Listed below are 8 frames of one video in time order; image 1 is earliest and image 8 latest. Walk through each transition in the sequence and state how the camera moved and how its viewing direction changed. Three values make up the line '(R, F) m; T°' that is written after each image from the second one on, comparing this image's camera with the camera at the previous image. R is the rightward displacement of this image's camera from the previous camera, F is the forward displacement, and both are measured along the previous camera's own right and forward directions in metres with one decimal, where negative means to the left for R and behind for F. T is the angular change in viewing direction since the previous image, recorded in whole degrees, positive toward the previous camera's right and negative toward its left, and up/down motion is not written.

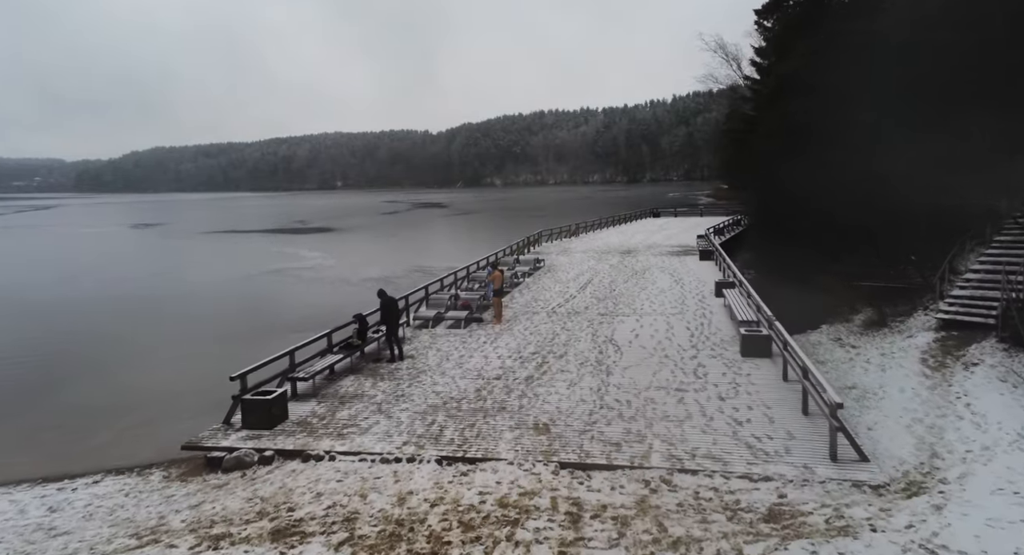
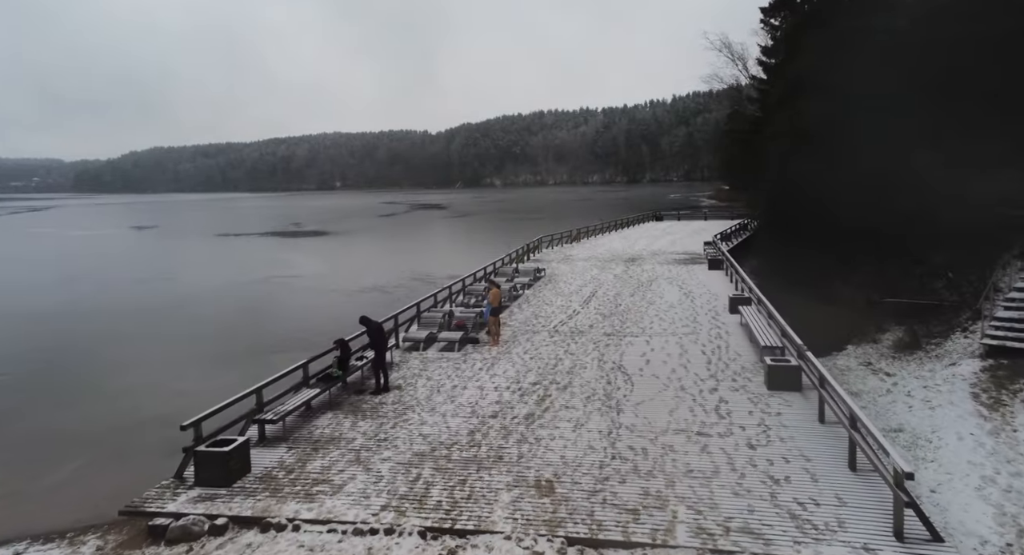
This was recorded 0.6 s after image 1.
(0.0, +1.0) m; 0°
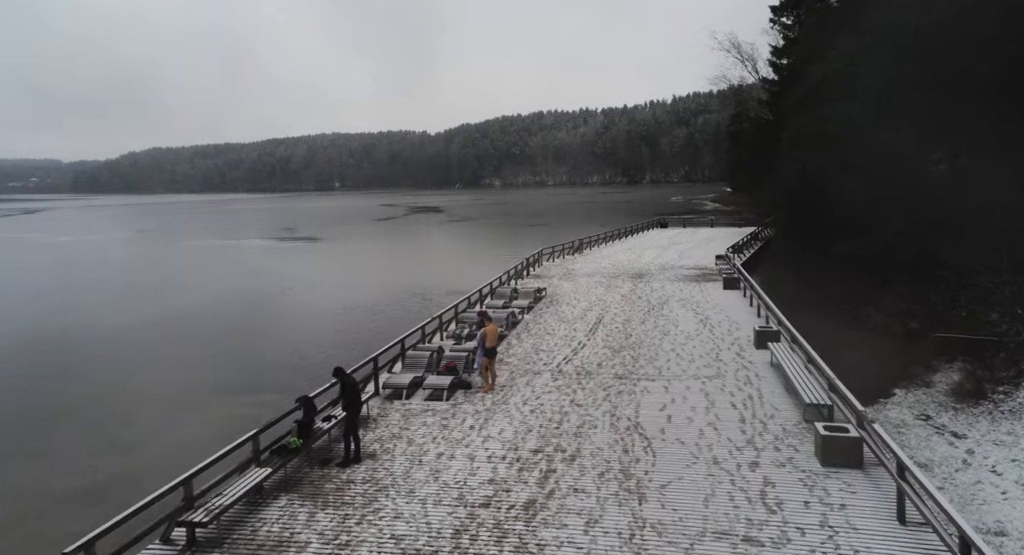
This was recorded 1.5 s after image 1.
(0.0, +1.6) m; 0°
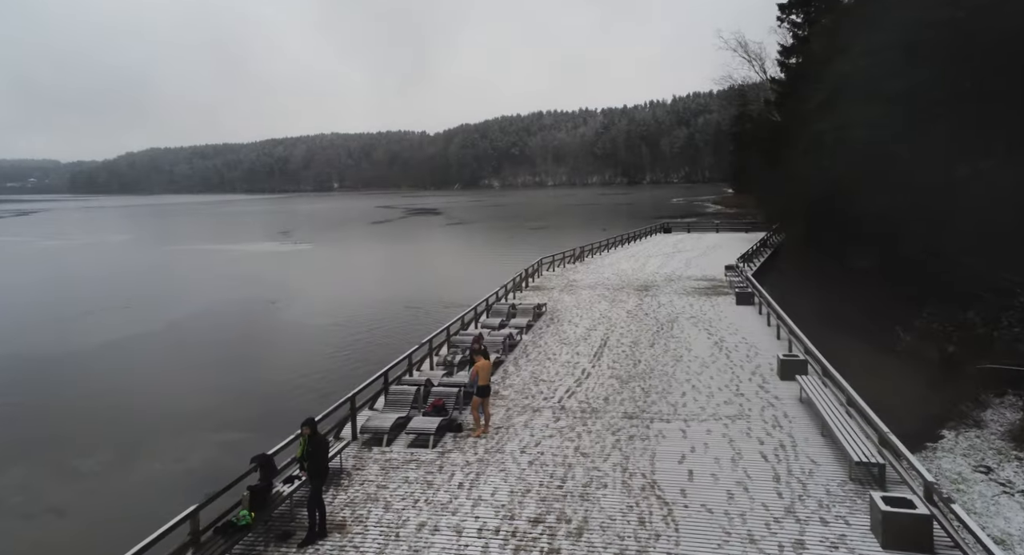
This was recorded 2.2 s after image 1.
(+0.1, +1.2) m; 0°
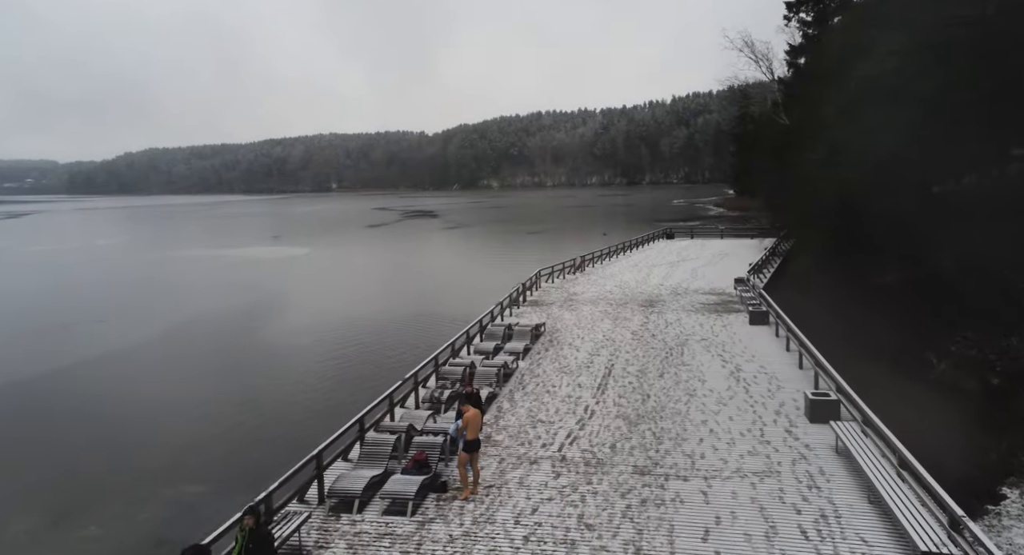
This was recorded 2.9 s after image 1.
(+0.1, +1.2) m; 0°
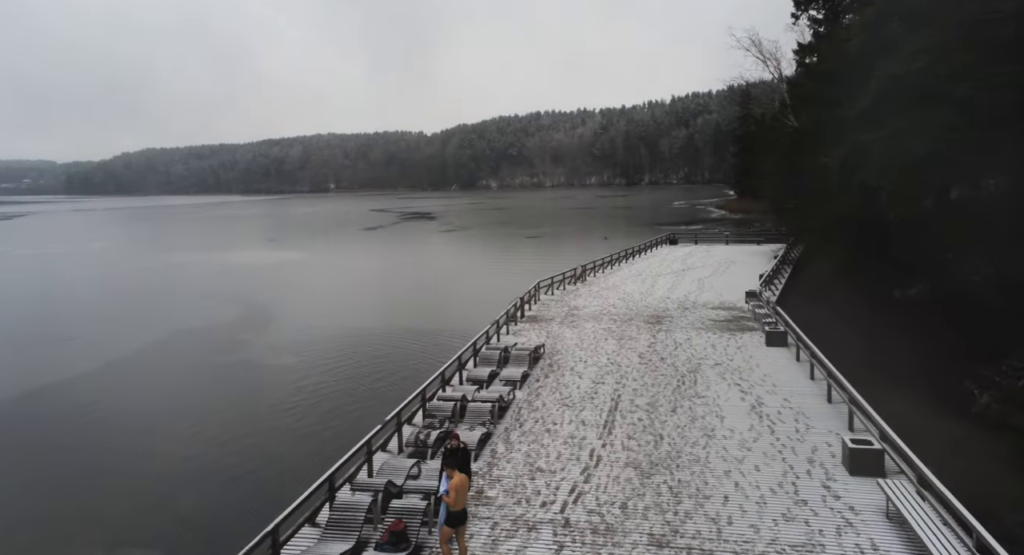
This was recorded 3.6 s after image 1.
(+0.1, +1.2) m; 0°
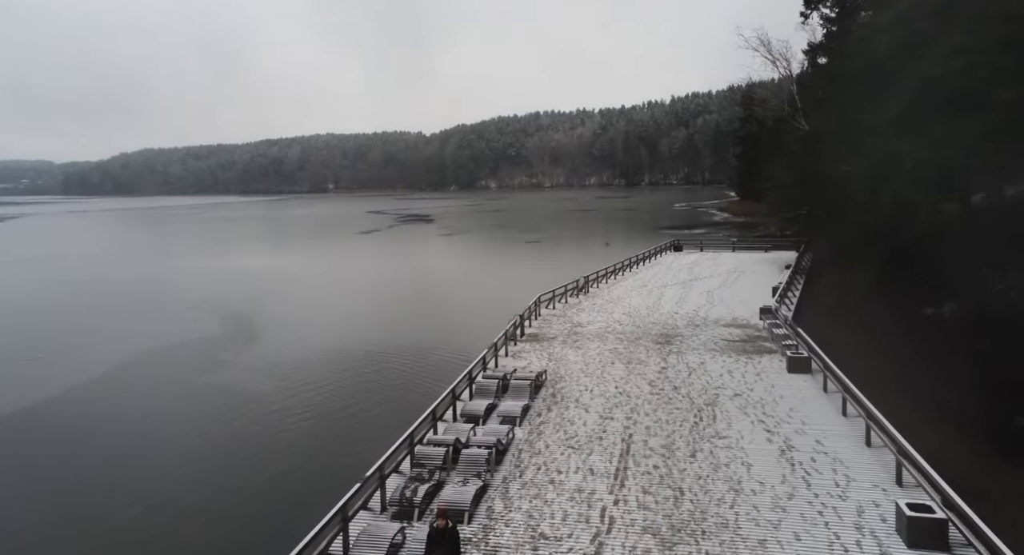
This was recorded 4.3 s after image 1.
(0.0, +1.2) m; 0°
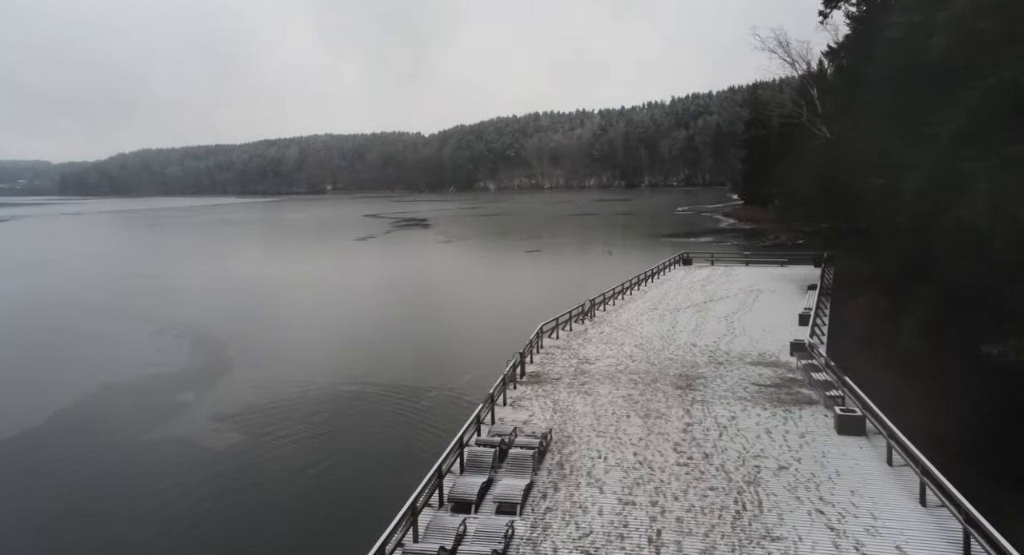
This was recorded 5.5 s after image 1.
(0.0, +2.1) m; 0°
